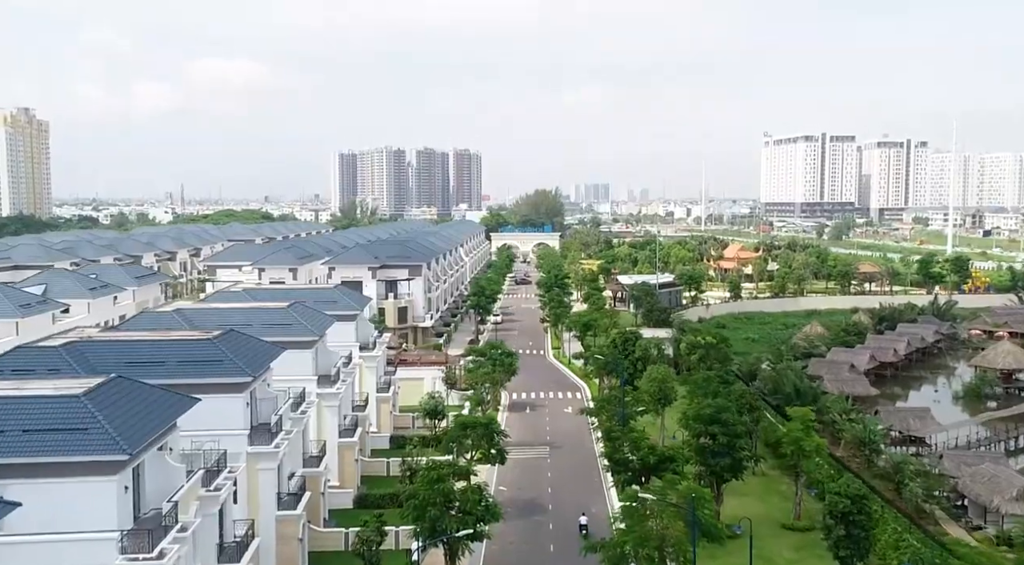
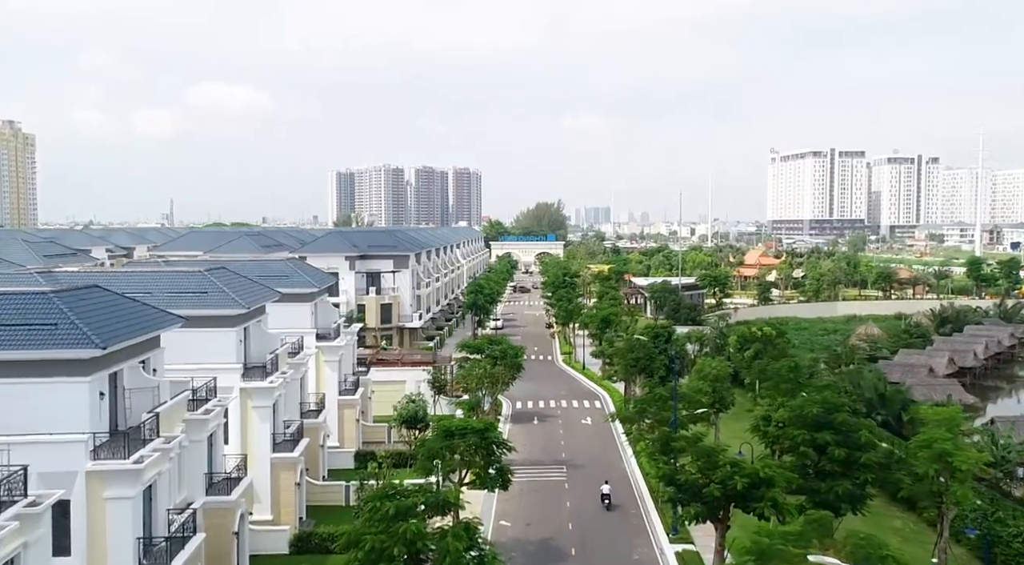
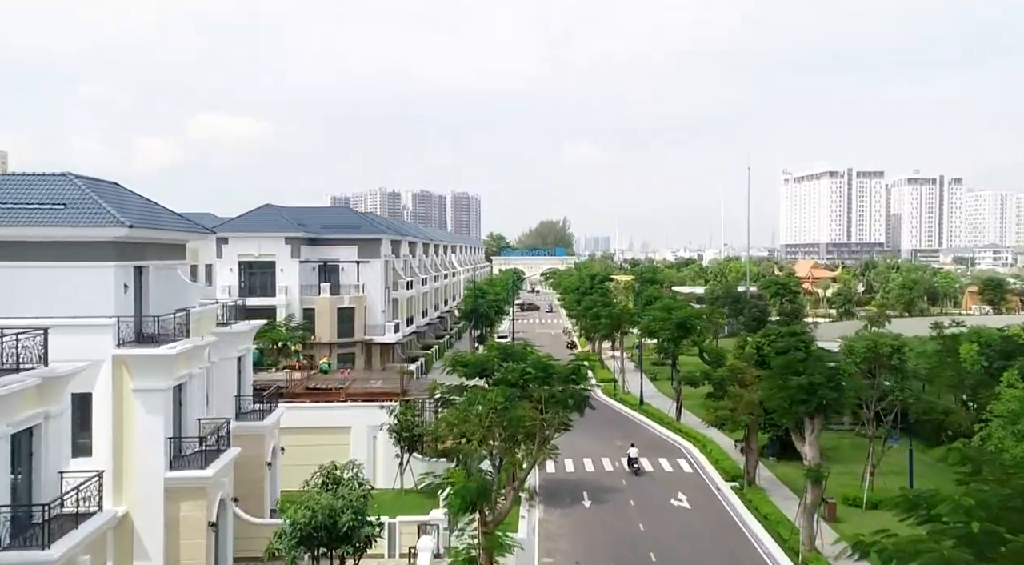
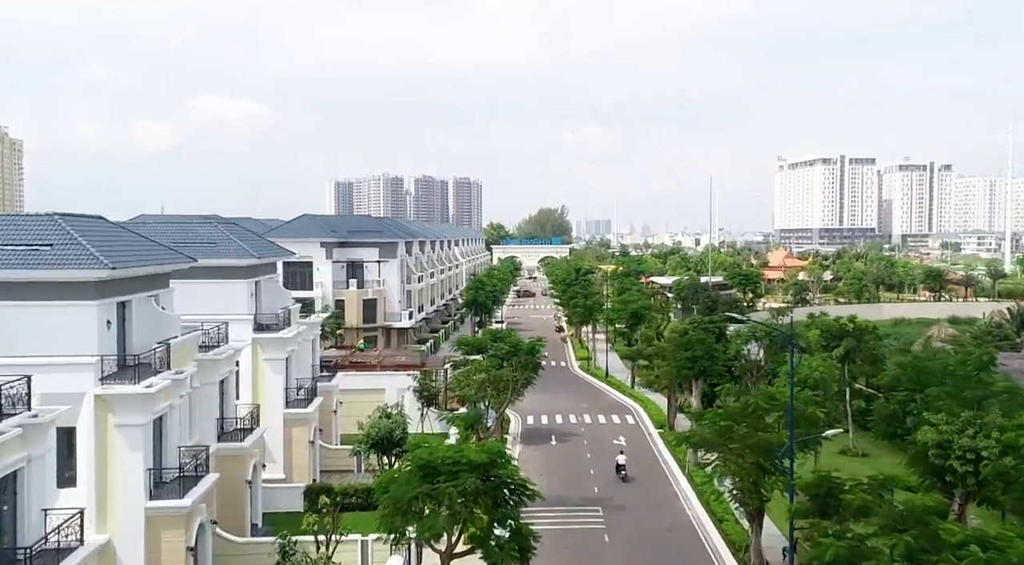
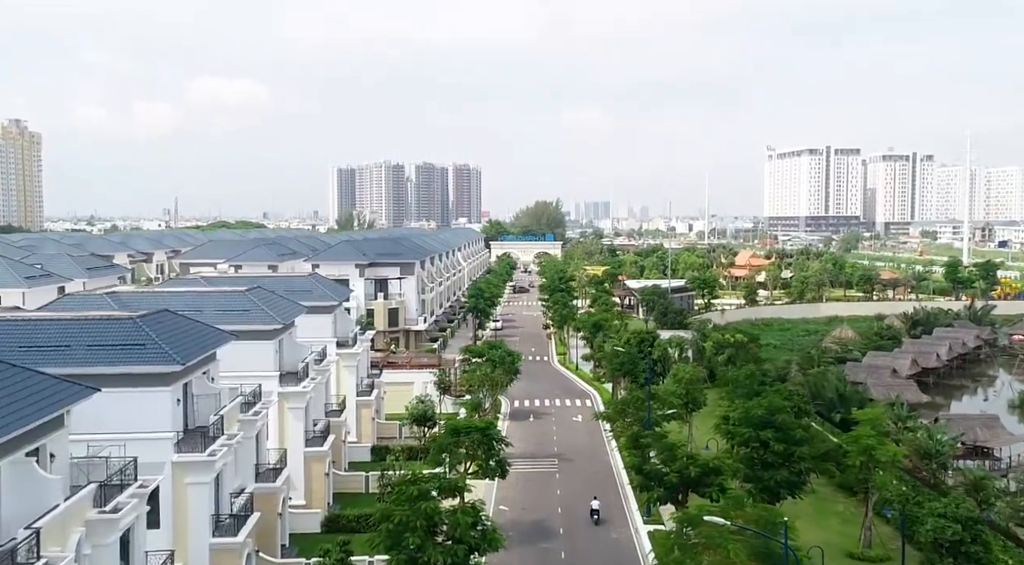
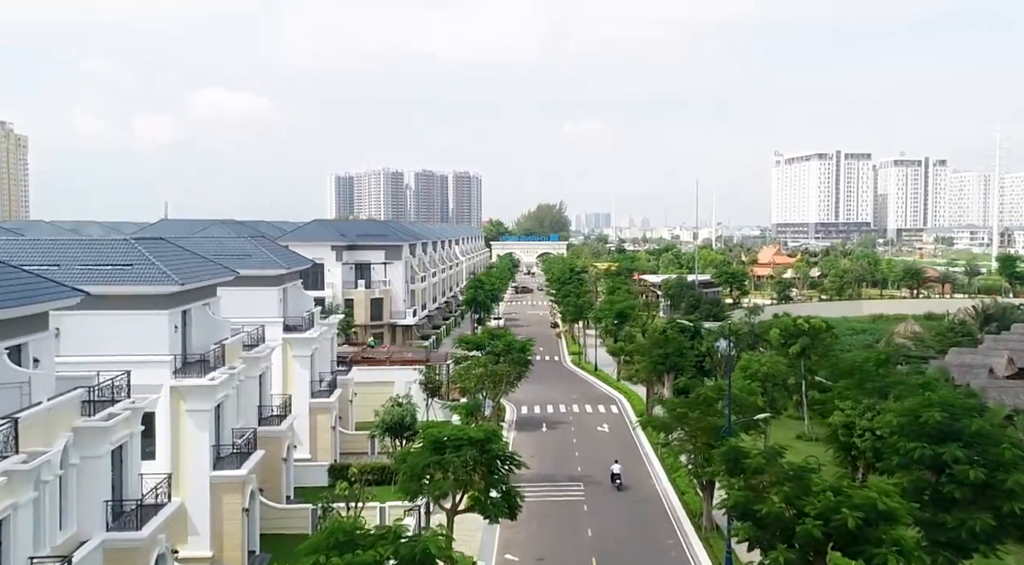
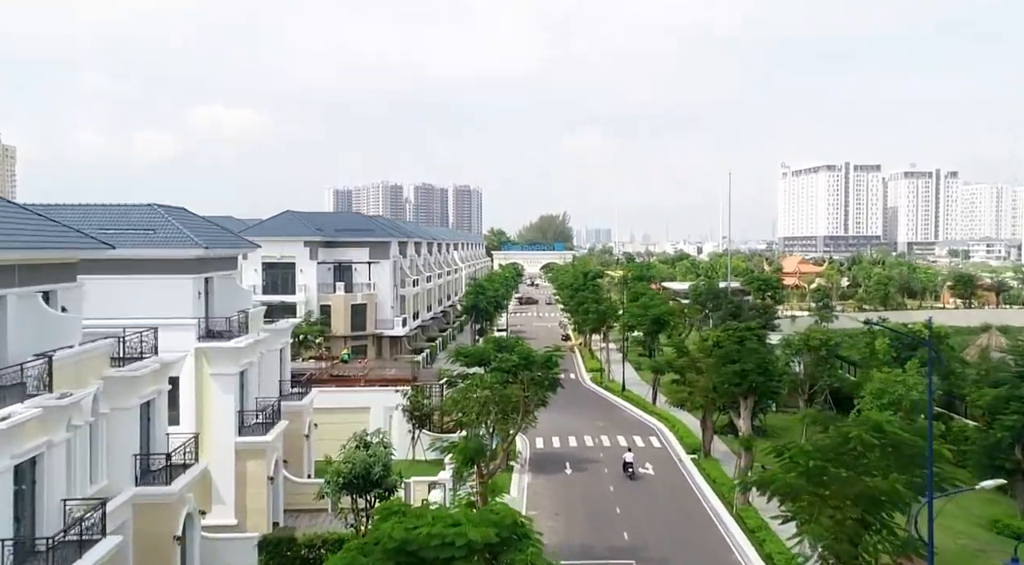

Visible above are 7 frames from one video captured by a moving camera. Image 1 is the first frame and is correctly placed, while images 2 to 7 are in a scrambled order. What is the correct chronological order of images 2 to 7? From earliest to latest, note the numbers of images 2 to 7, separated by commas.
5, 2, 6, 4, 7, 3
